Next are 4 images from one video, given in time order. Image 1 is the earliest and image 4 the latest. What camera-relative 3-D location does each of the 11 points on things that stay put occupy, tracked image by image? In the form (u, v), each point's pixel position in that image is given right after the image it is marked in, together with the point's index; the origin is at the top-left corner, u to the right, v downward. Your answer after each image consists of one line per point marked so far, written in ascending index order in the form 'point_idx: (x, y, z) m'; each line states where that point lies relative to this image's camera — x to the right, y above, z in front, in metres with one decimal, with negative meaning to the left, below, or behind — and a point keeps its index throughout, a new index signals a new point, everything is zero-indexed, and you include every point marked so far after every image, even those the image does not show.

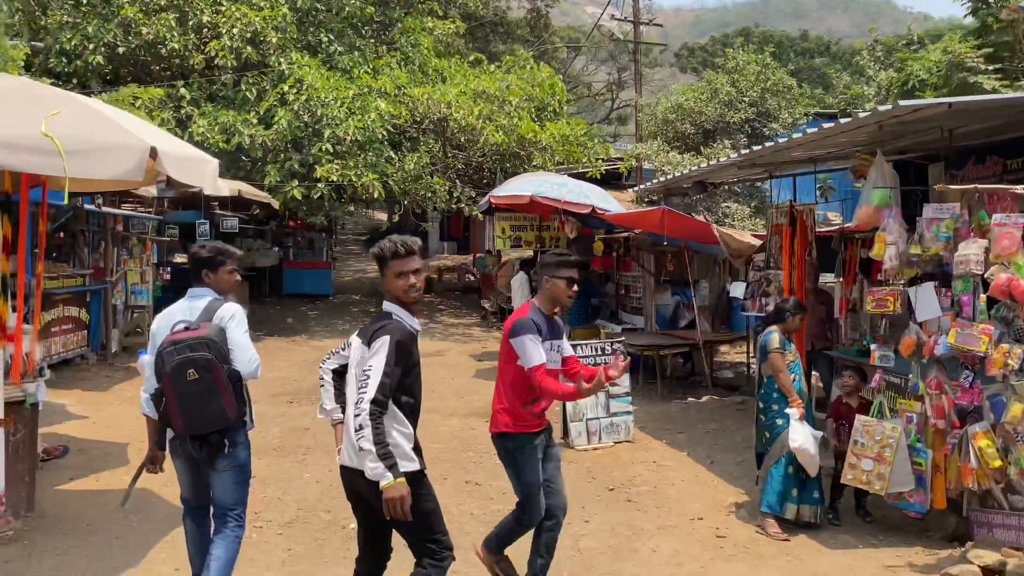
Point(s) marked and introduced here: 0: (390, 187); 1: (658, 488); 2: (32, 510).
0: (-2.3, +1.9, +16.2) m
1: (+1.1, -1.5, +6.3) m
2: (-3.0, -1.4, +5.2) m
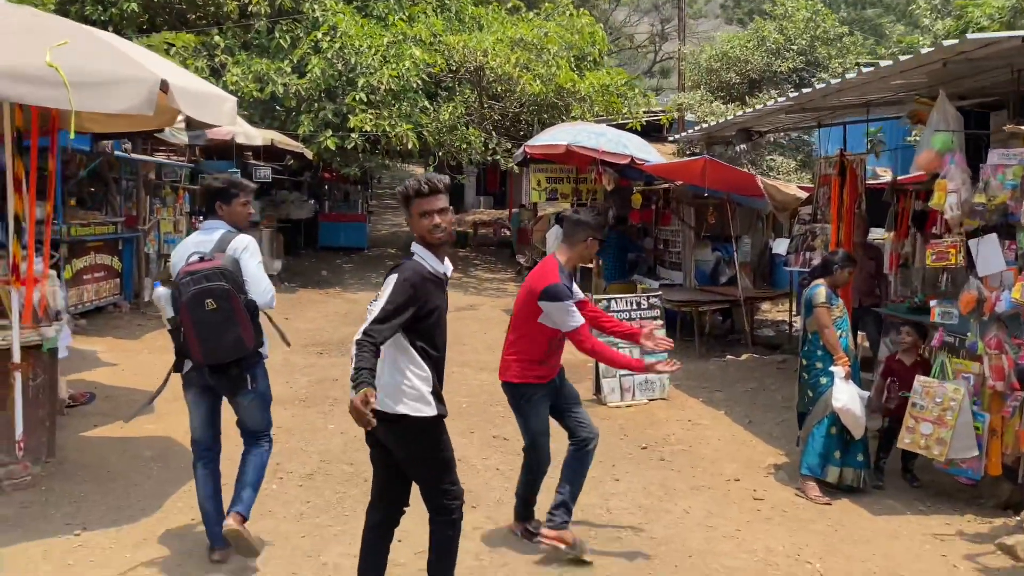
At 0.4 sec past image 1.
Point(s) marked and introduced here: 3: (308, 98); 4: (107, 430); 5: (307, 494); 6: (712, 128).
0: (-1.6, +2.8, +15.9) m
1: (+1.3, -1.1, +6.1) m
2: (-2.8, -1.0, +5.1) m
3: (-3.7, +3.4, +15.4) m
4: (-2.9, -1.0, +6.1) m
5: (-1.1, -1.2, +4.7) m
6: (+2.2, +1.7, +9.2) m
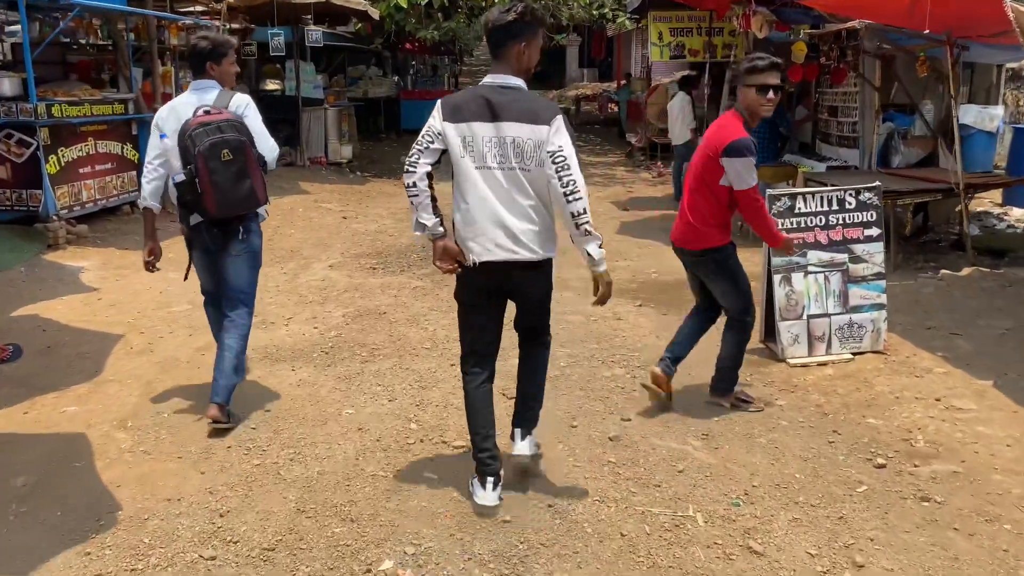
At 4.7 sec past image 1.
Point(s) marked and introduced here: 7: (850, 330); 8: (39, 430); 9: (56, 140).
0: (0.0, +4.6, +12.9) m
1: (+1.8, -0.7, +3.4) m
2: (-2.3, -0.7, +3.0) m
3: (-2.1, +5.1, +12.6) m
4: (-2.3, -0.6, +3.9) m
5: (-0.7, -0.9, +2.4) m
6: (+3.0, +2.6, +6.0) m
7: (+1.9, -0.2, +4.7) m
8: (-2.1, -0.6, +3.8) m
9: (-4.1, +1.3, +7.5) m
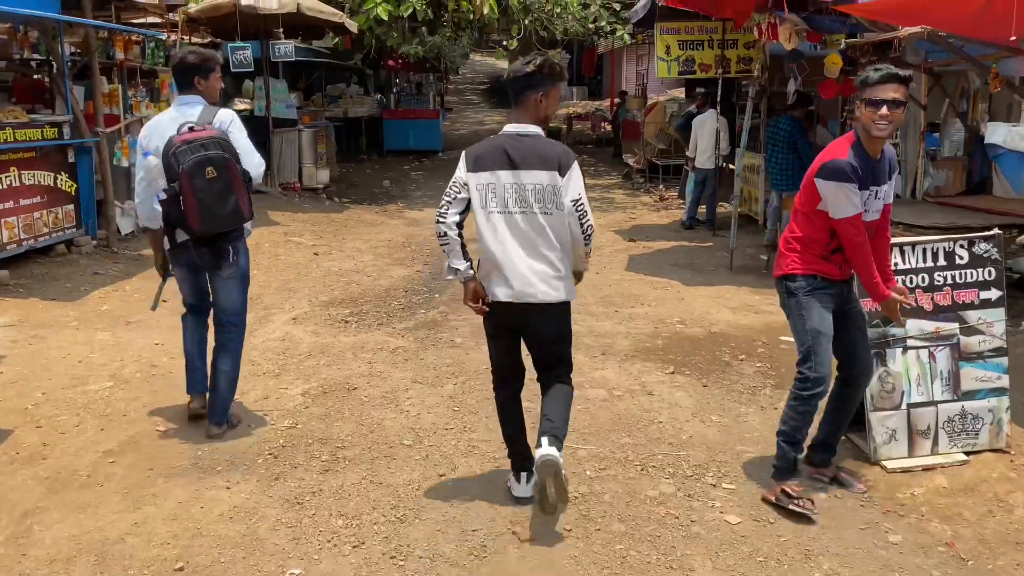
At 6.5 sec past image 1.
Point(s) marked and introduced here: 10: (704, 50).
0: (-0.1, +4.0, +11.8) m
1: (+1.9, -1.0, +2.3) m
2: (-2.3, -1.1, +1.8) m
3: (-2.2, +4.6, +11.5) m
4: (-2.3, -0.9, +2.7) m
5: (-0.7, -1.2, +1.2) m
6: (+3.0, +2.2, +5.0) m
7: (+1.9, -0.6, +3.6) m
8: (-2.0, -1.0, +2.6) m
9: (-4.1, +0.9, +6.3) m
10: (+2.0, +2.4, +8.4) m
